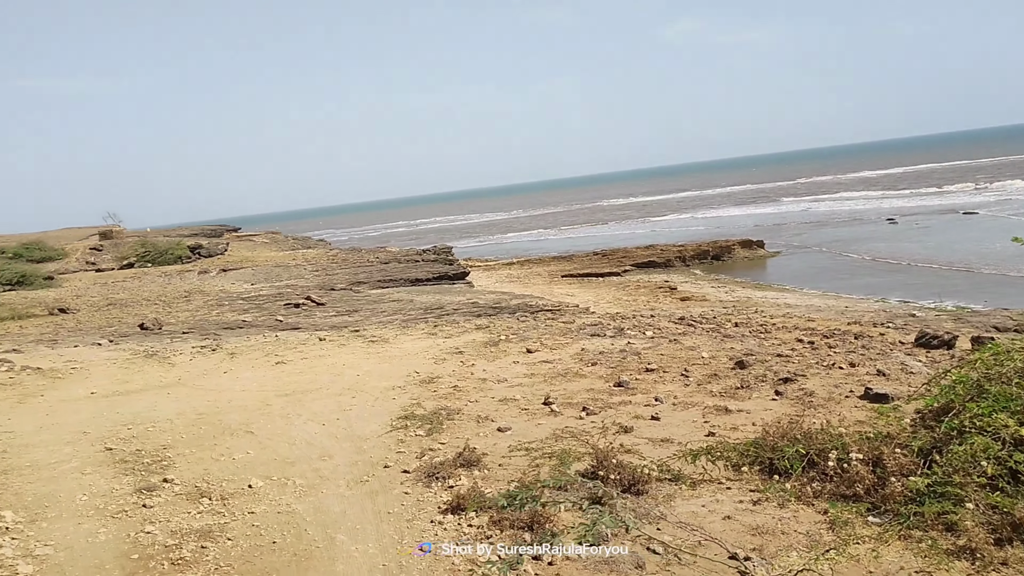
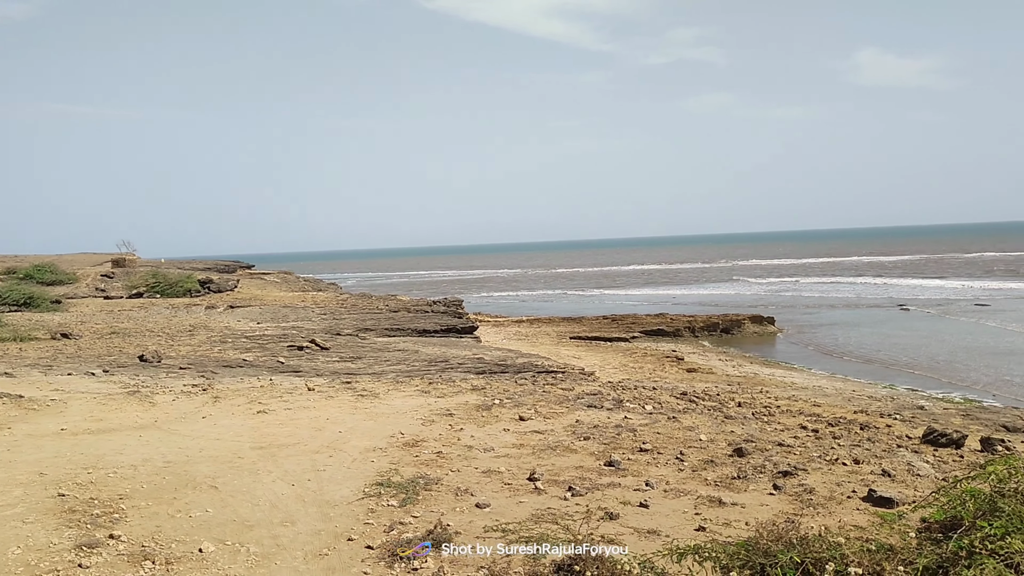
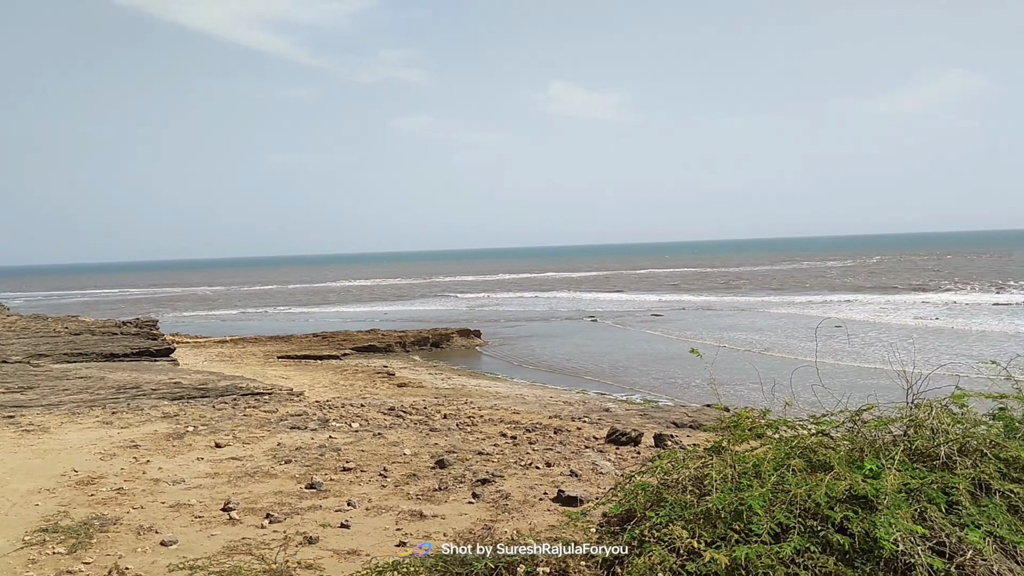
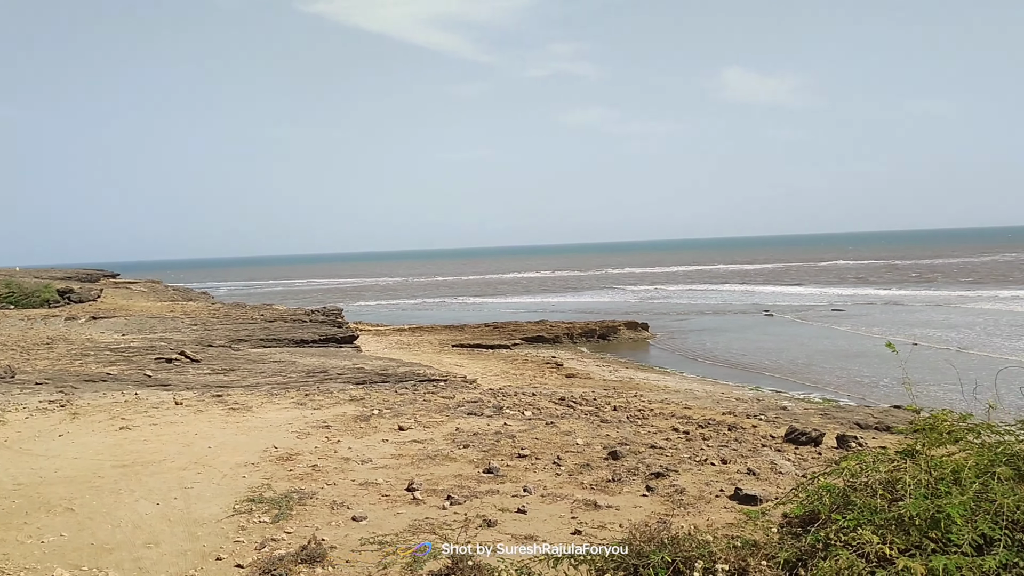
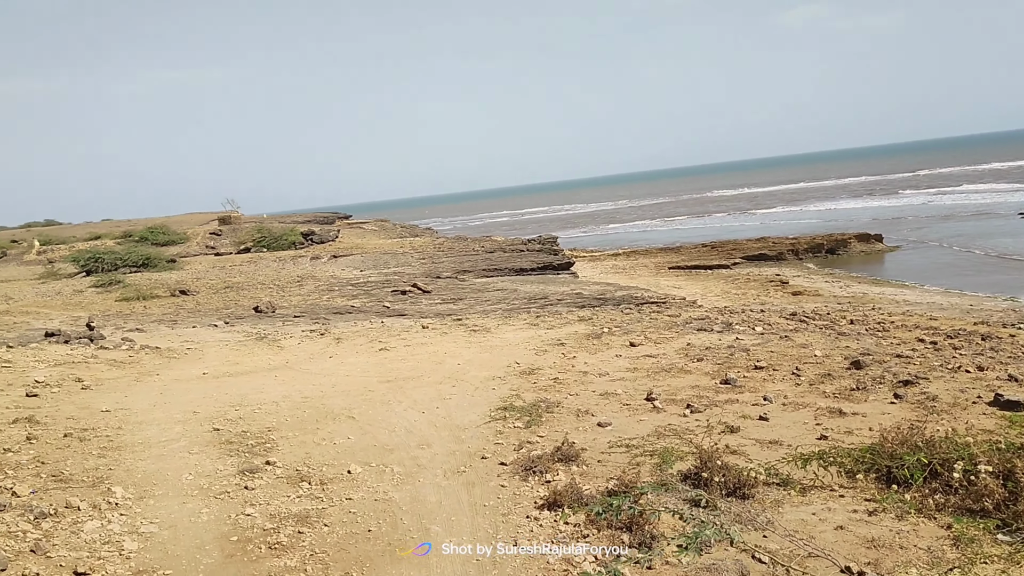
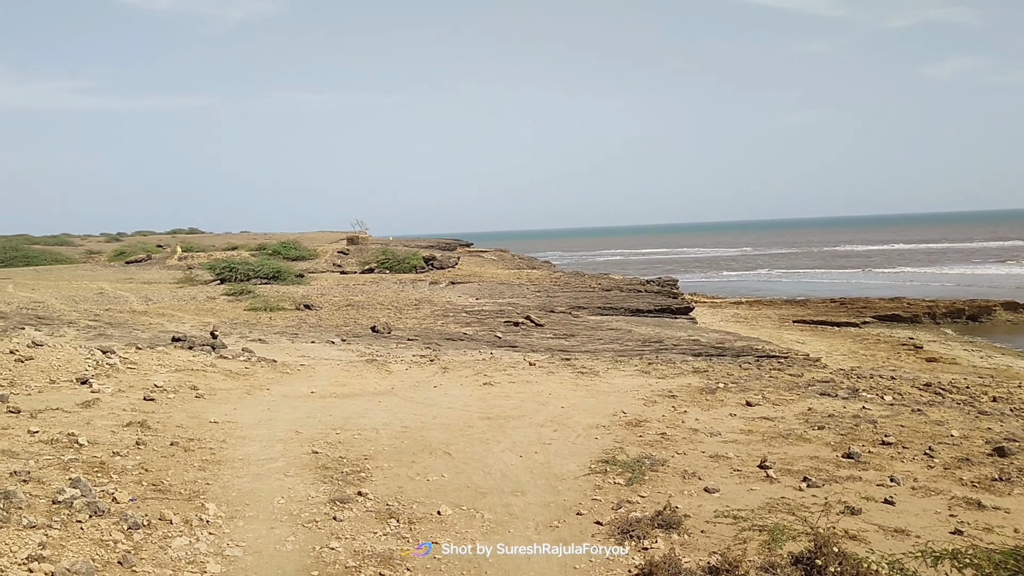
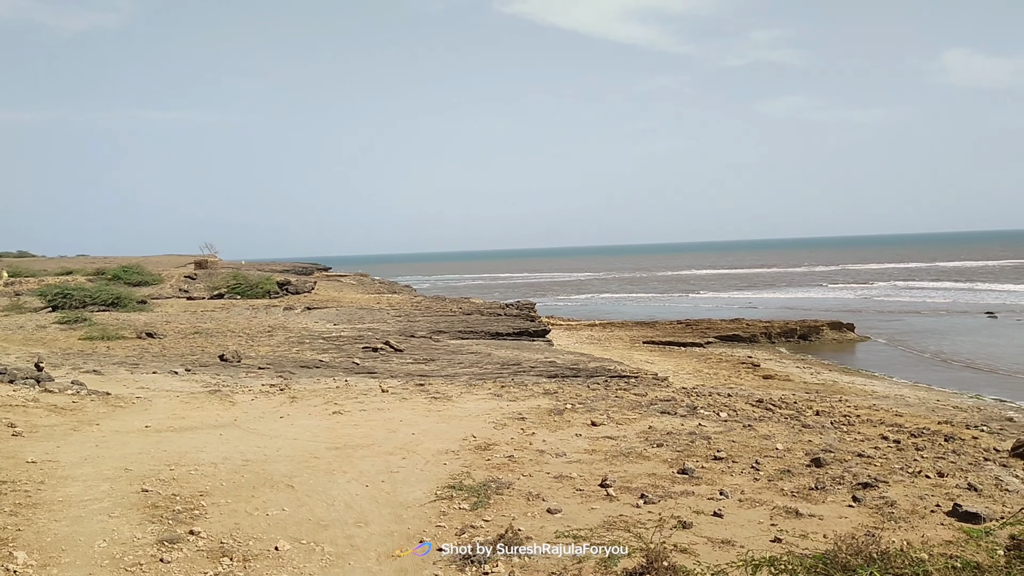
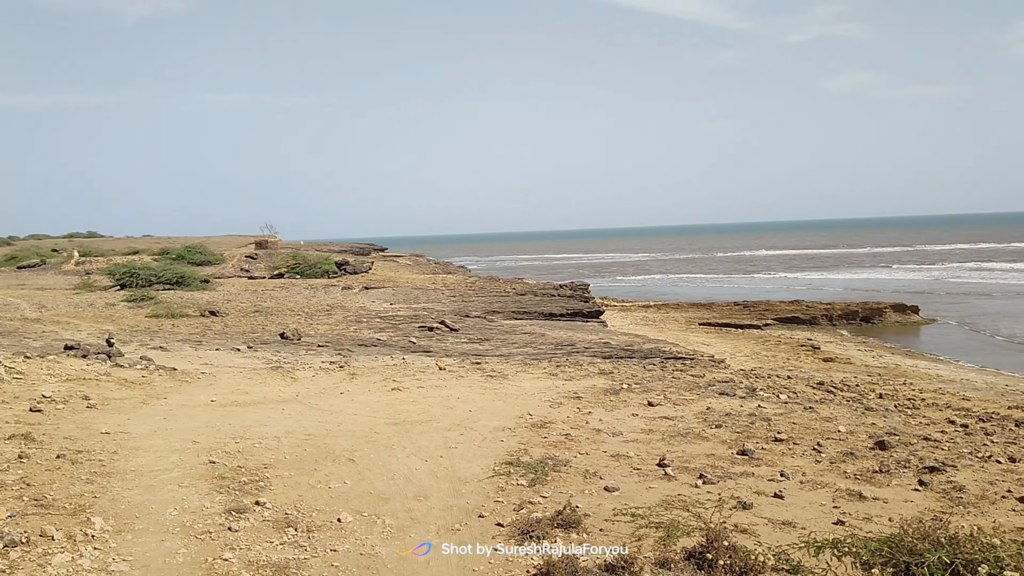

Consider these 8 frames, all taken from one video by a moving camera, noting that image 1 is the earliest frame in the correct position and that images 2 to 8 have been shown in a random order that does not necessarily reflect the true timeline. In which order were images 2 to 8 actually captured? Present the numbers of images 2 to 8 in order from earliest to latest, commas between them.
5, 6, 8, 7, 2, 4, 3
